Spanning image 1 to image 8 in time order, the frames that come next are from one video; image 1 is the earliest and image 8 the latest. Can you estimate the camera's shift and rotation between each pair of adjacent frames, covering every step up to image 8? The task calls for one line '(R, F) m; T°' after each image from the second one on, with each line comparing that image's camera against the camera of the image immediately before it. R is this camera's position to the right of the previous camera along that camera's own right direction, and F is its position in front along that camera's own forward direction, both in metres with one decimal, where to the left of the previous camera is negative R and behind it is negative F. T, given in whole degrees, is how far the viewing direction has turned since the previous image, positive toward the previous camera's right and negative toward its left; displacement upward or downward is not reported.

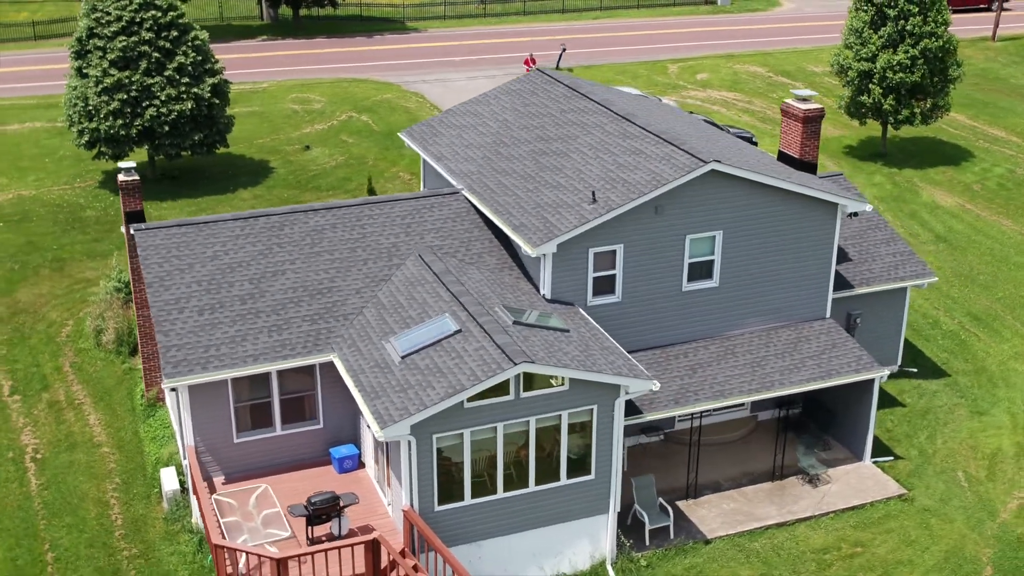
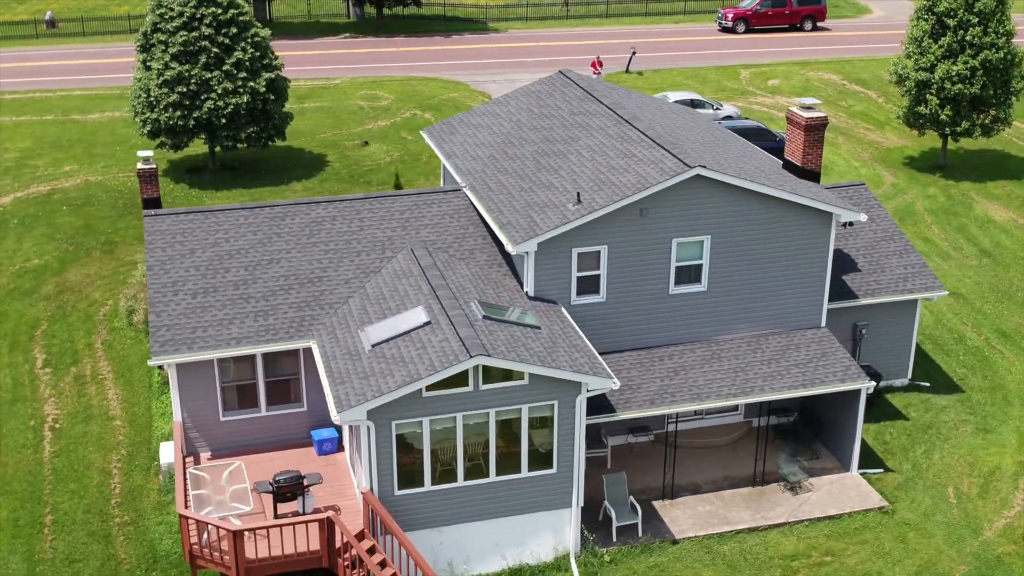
(+2.2, -0.4) m; -6°
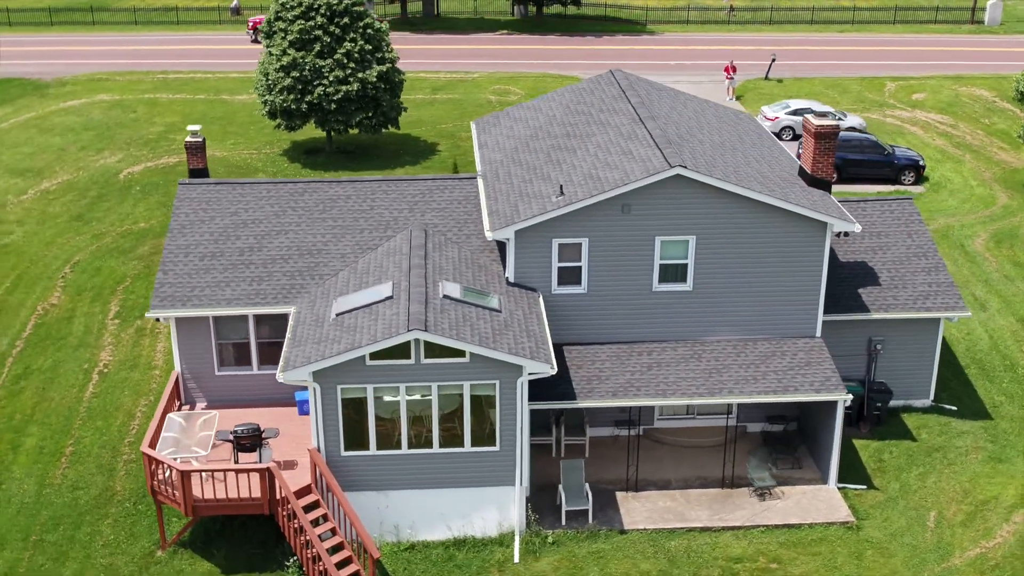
(+4.2, -0.4) m; -11°
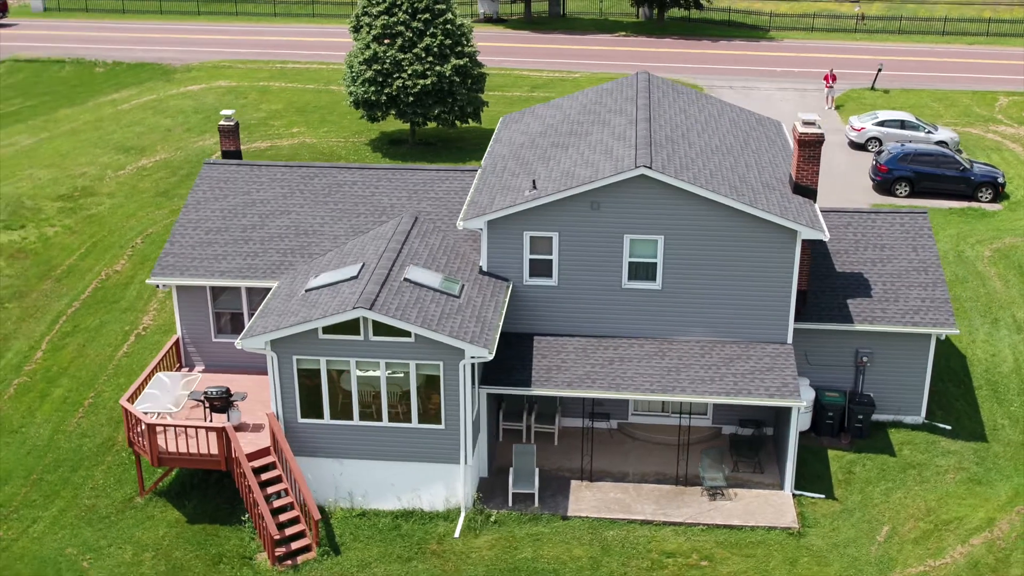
(+3.7, -0.6) m; -9°
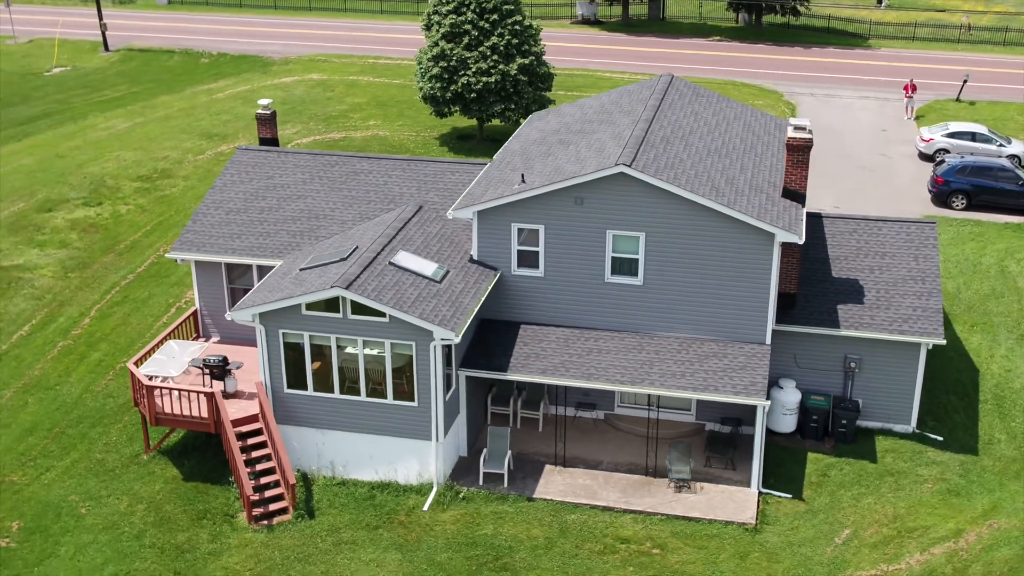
(+2.9, -0.7) m; -7°
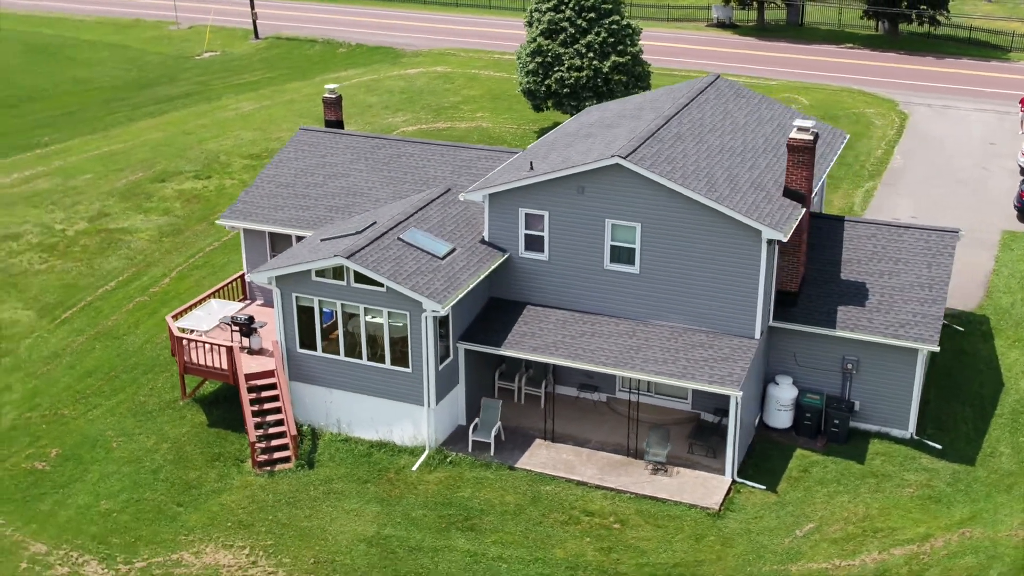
(+3.6, -0.9) m; -9°
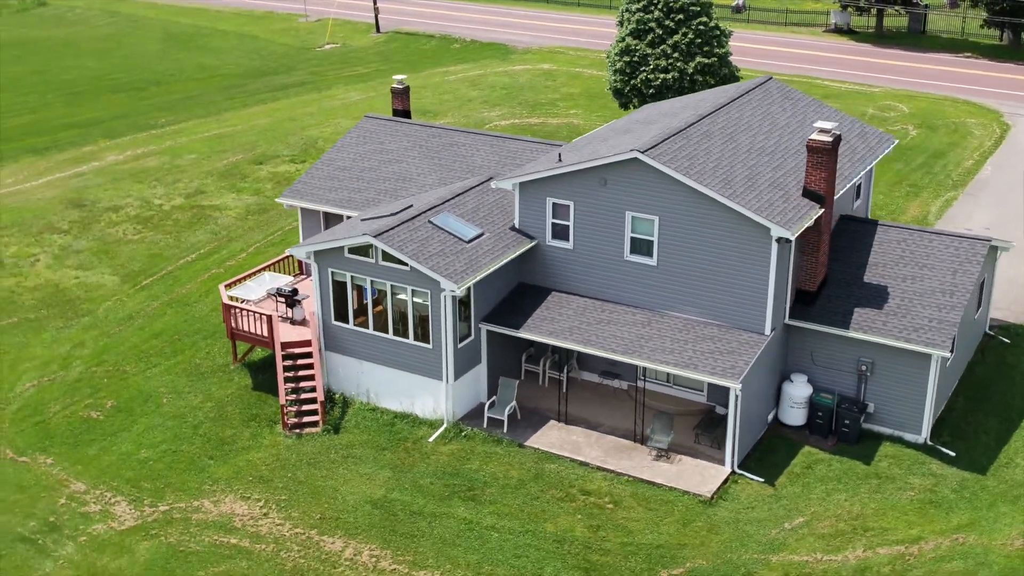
(+2.6, -0.8) m; -7°
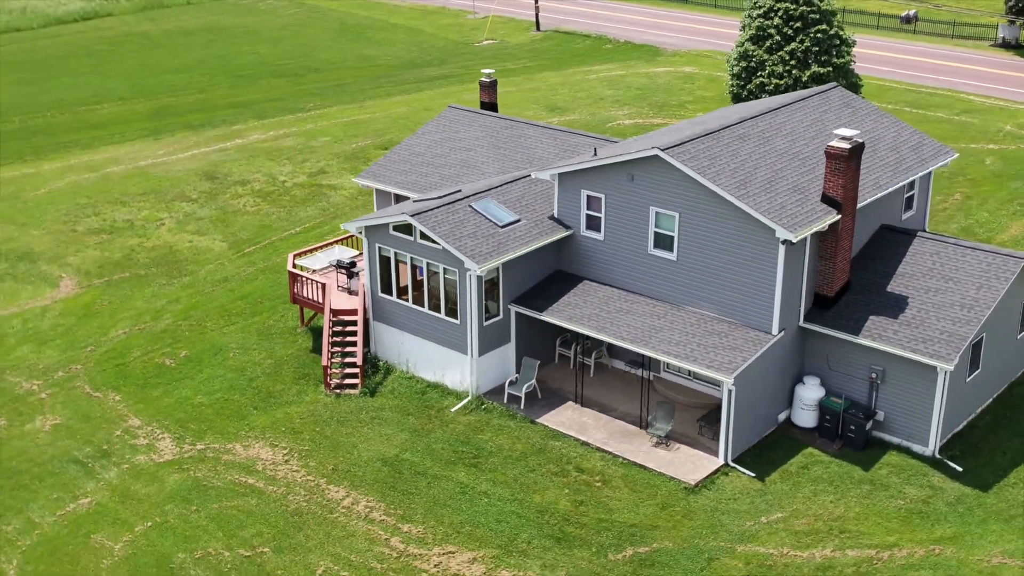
(+3.9, -1.0) m; -10°
